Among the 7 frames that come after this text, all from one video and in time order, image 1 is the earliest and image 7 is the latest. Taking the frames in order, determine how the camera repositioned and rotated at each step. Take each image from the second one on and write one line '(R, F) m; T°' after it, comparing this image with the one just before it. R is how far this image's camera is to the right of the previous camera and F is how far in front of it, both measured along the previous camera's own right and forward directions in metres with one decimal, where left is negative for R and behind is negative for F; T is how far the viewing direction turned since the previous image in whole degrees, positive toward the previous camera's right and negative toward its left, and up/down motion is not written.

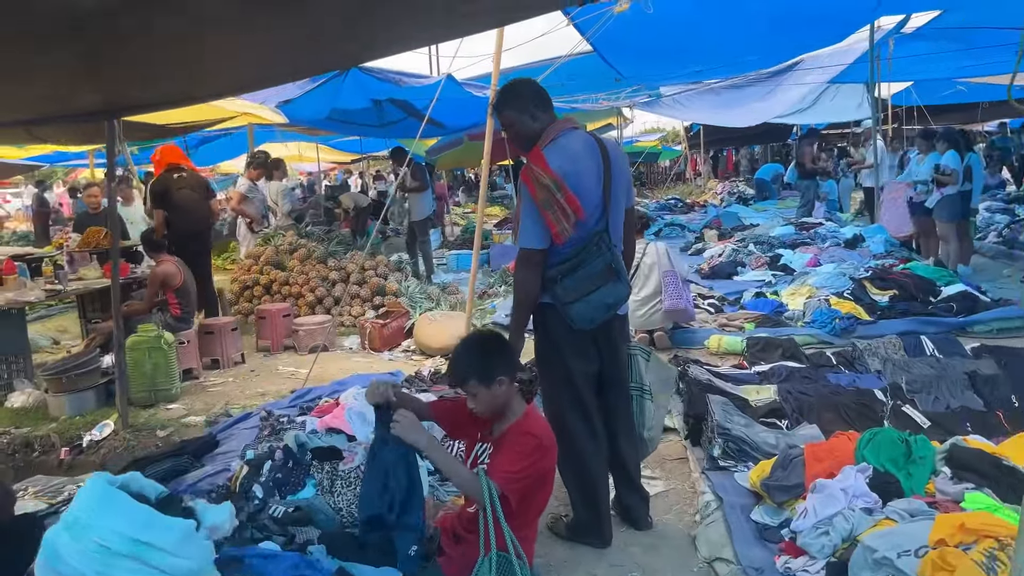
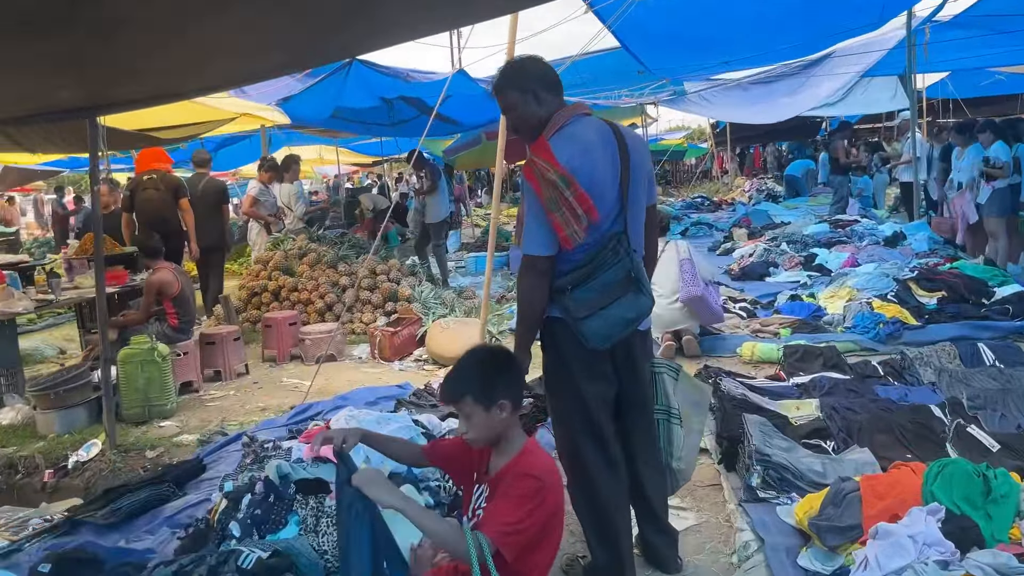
(+0.1, +0.5) m; -2°
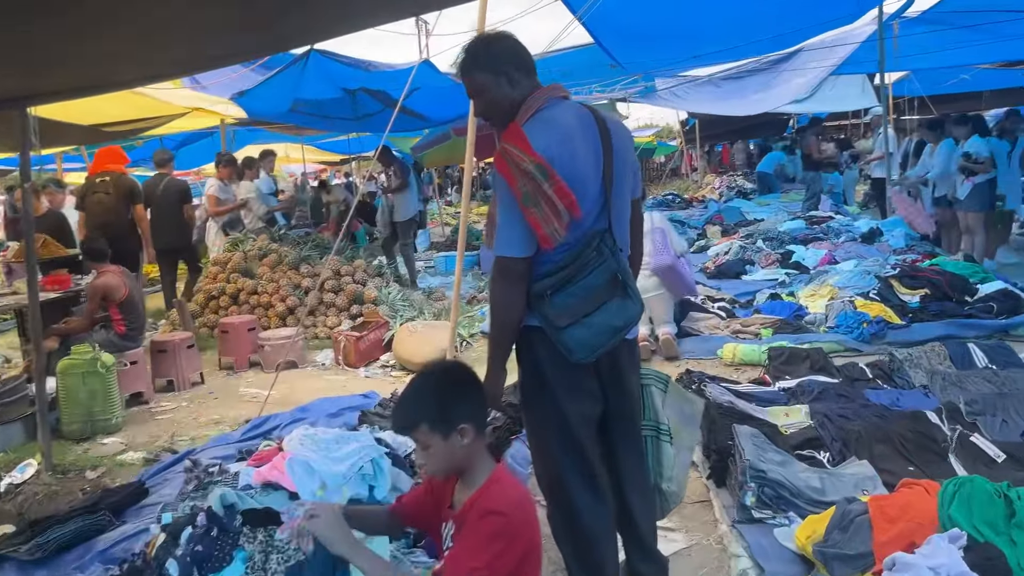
(0.0, +0.3) m; +2°
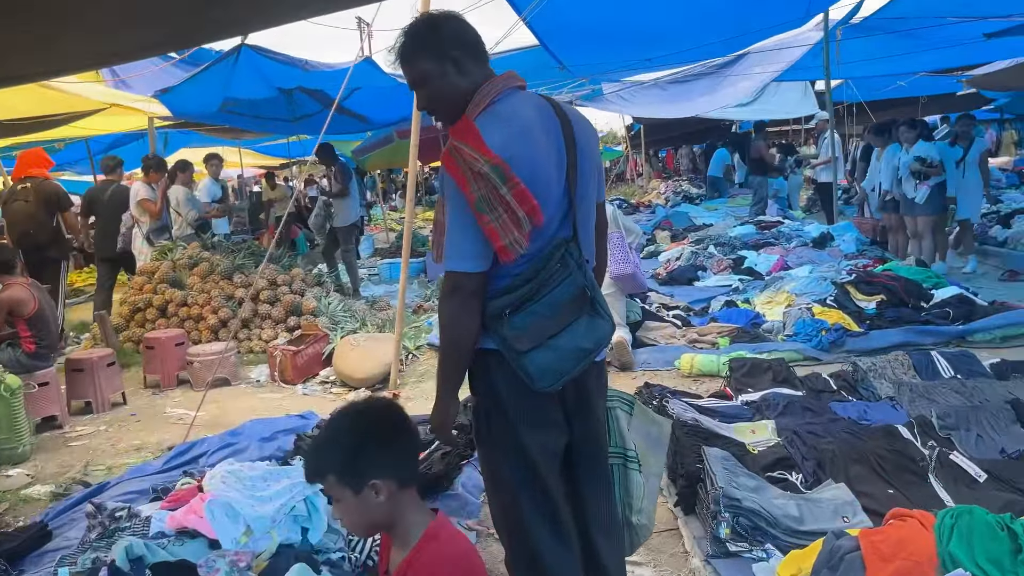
(0.0, +0.3) m; +4°
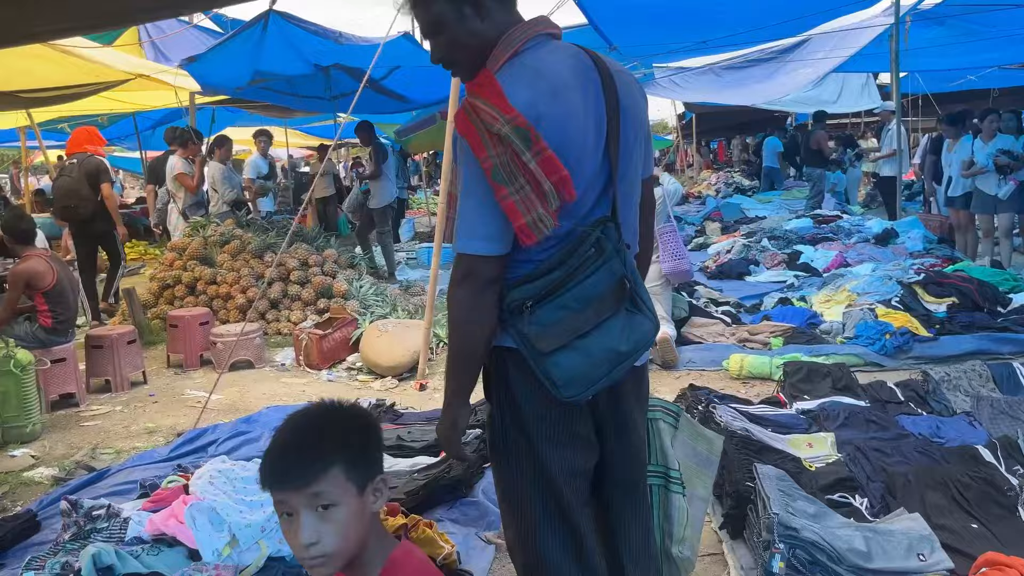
(0.0, +0.4) m; -3°
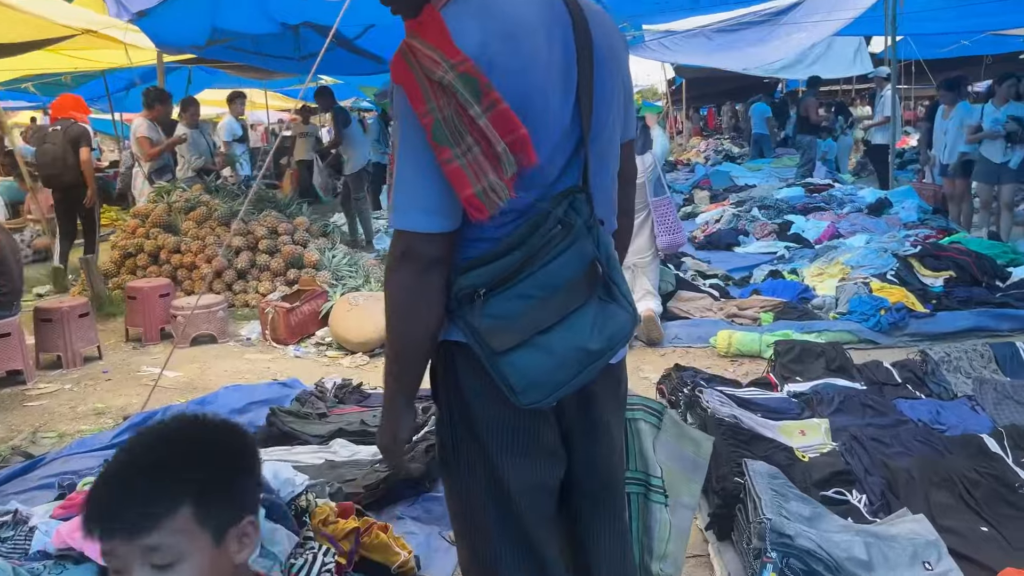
(+0.1, +0.3) m; +1°
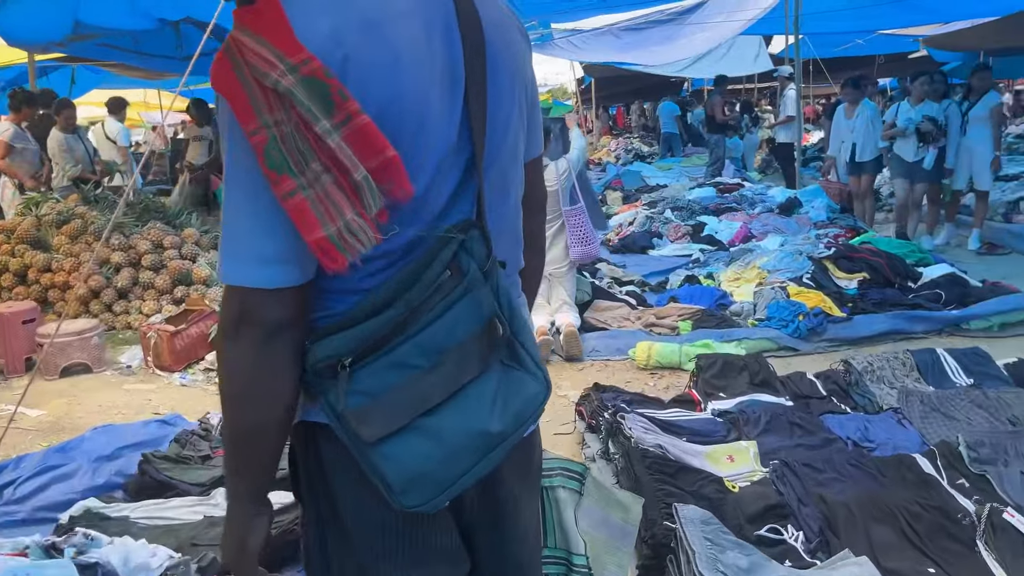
(+0.1, +0.4) m; +6°
